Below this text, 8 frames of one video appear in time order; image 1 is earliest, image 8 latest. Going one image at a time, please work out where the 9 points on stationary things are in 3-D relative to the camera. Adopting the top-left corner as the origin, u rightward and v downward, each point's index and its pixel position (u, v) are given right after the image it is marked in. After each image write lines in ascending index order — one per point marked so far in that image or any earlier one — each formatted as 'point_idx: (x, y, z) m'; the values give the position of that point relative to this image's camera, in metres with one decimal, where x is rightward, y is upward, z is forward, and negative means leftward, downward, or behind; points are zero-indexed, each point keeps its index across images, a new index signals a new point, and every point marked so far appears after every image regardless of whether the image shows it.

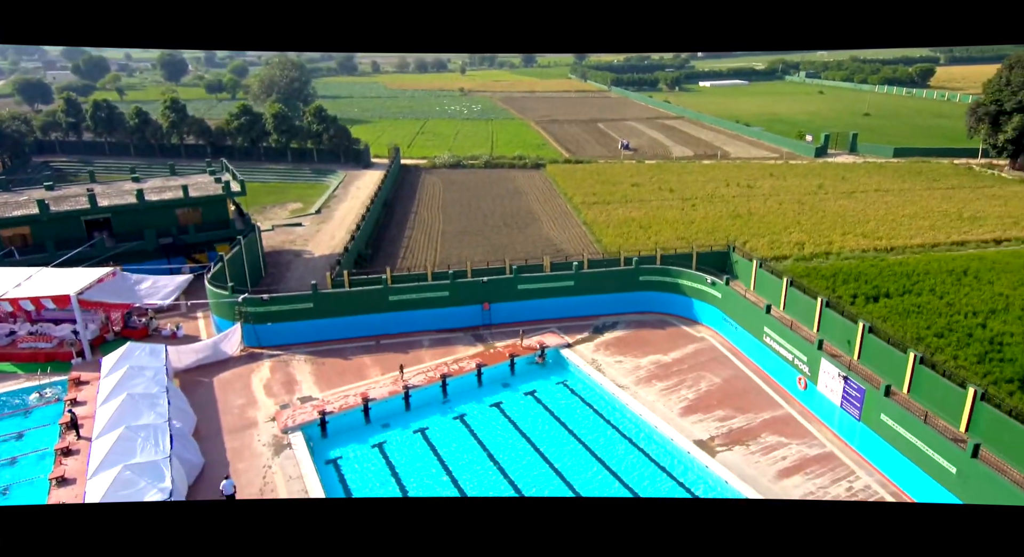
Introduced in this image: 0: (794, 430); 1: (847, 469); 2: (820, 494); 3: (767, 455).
0: (+6.4, -3.4, +14.5) m
1: (+6.8, -3.9, +13.1) m
2: (+6.0, -4.2, +12.5) m
3: (+5.5, -3.7, +13.7) m
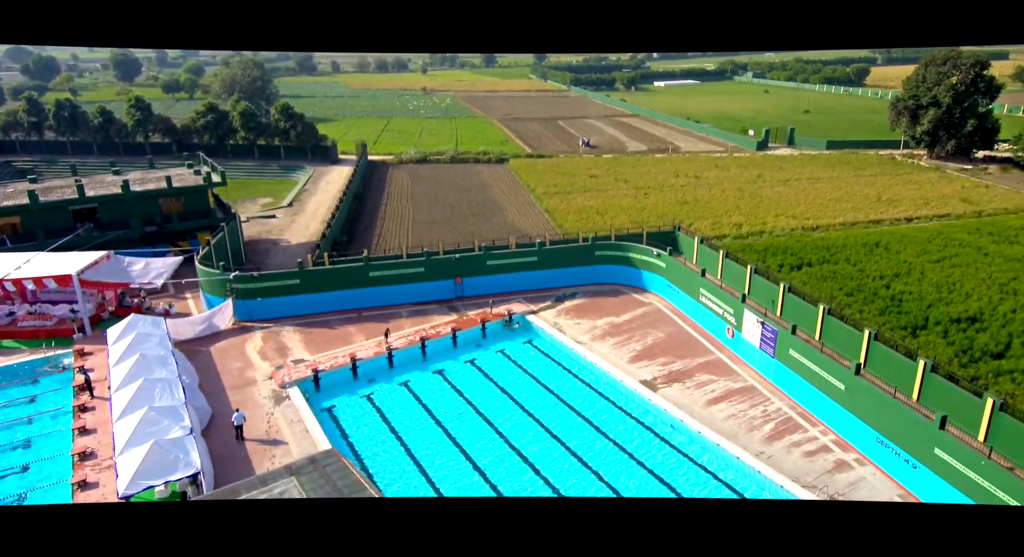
0: (+5.7, -2.4, +17.1) m
1: (+6.2, -2.9, +15.7) m
2: (+5.5, -3.2, +15.2) m
3: (+4.8, -2.8, +16.3) m
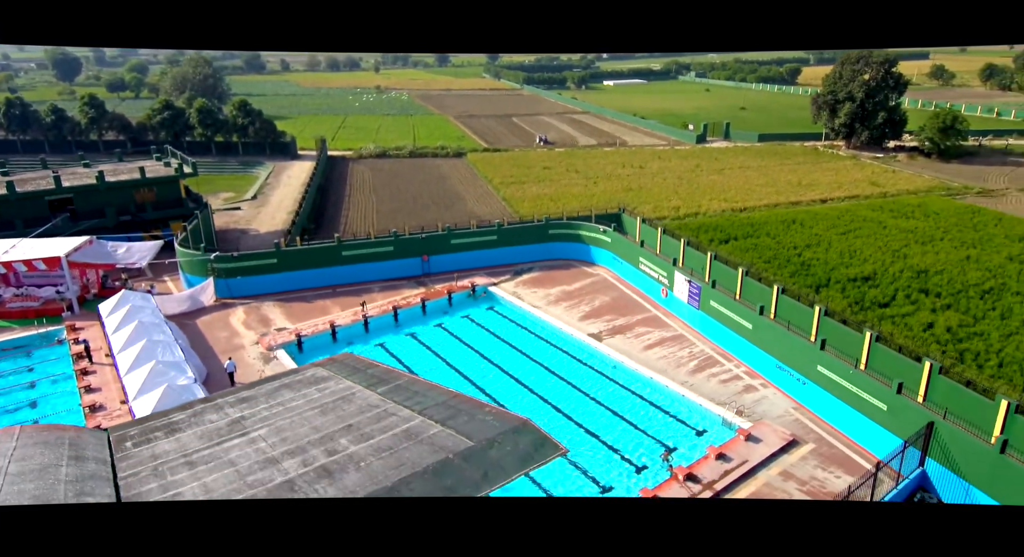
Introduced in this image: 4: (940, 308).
0: (+4.6, -1.4, +19.9) m
1: (+5.2, -1.8, +18.6) m
2: (+4.5, -2.2, +17.9) m
3: (+3.8, -1.8, +19.1) m
4: (+12.5, -0.9, +18.9) m
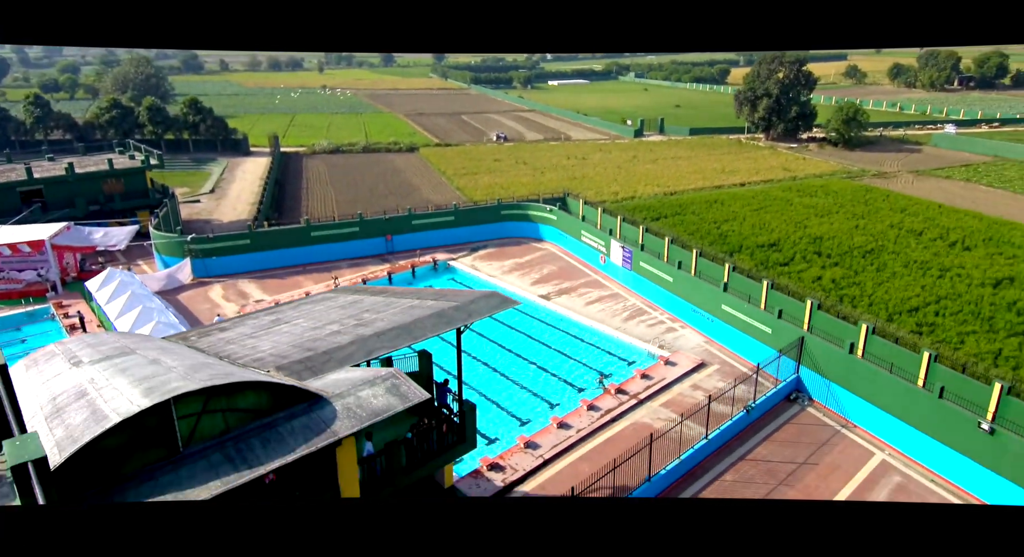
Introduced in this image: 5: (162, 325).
0: (+3.1, -0.2, +23.0) m
1: (+3.8, -0.6, +21.7) m
2: (+3.2, -1.0, +21.0) m
3: (+2.4, -0.6, +22.1) m
4: (+11.1, +0.5, +22.6) m
5: (-10.1, -1.3, +18.4) m
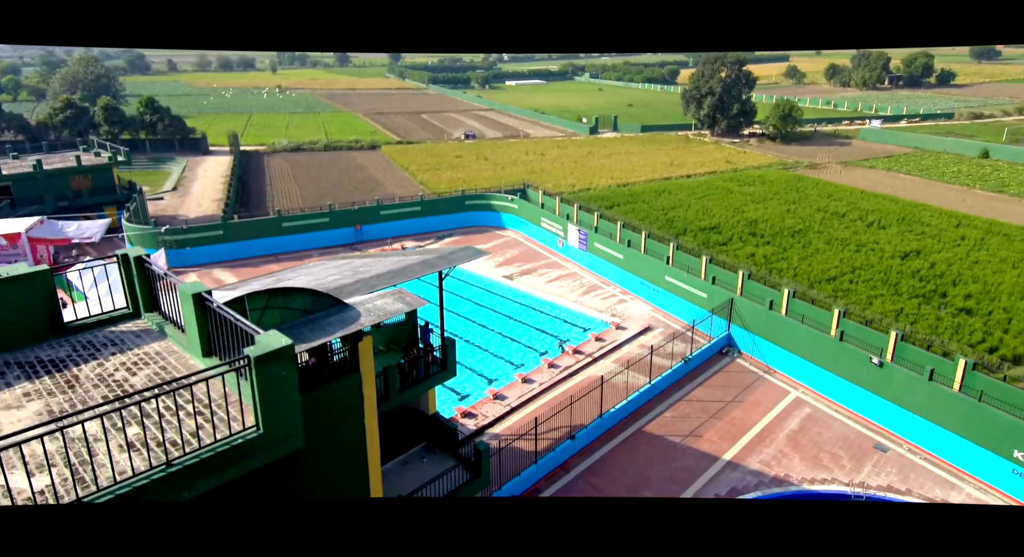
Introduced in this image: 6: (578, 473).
0: (+1.7, +0.5, +25.0) m
1: (+2.5, +0.1, +23.8) m
2: (+1.9, -0.2, +23.0) m
3: (+1.0, +0.1, +24.1) m
4: (+9.7, +1.4, +25.1) m
5: (-11.1, -0.8, +19.6) m
6: (+1.3, -3.9, +13.0) m
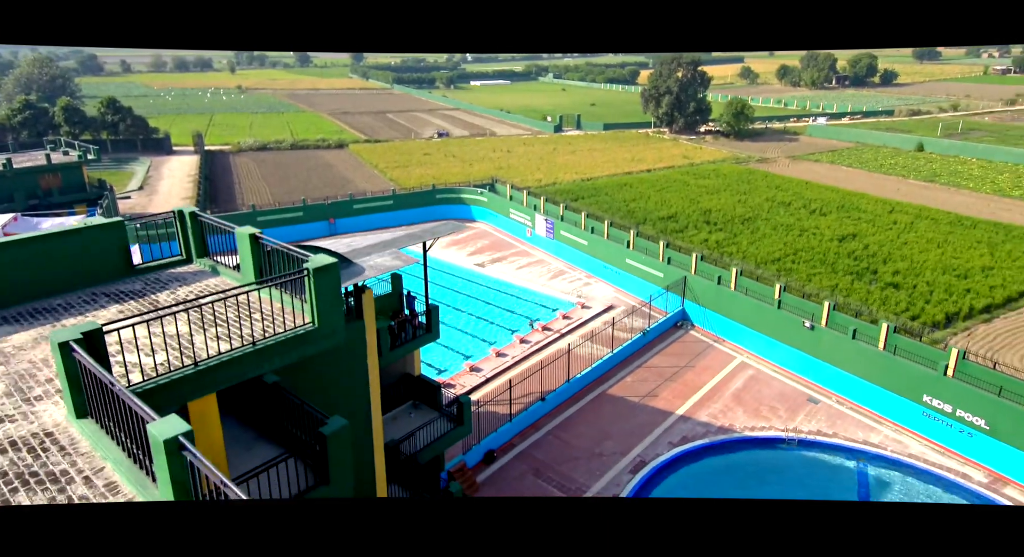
0: (+0.5, +1.0, +26.4) m
1: (+1.4, +0.6, +25.2) m
2: (+0.8, +0.3, +24.5) m
3: (-0.1, +0.6, +25.5) m
4: (+8.4, +2.0, +27.0) m
5: (-12.0, -0.5, +20.3) m
6: (+0.8, -3.4, +14.4) m
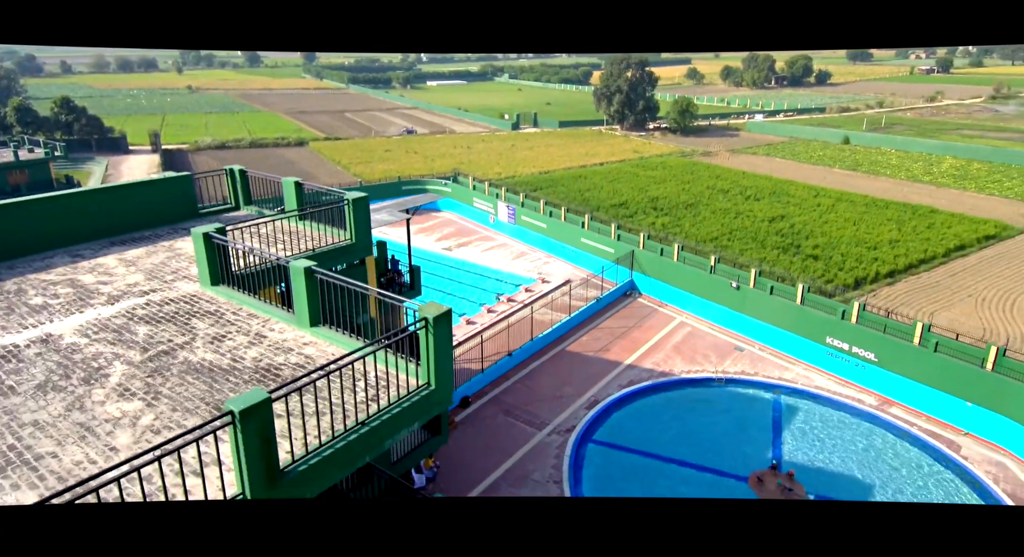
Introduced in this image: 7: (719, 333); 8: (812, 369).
0: (-1.1, +1.8, +28.5) m
1: (-0.2, +1.4, +27.3) m
2: (-0.7, +1.1, +26.6) m
3: (-1.7, +1.4, +27.5) m
4: (+6.7, +2.9, +29.5) m
5: (-13.2, 0.0, +21.6) m
6: (0.0, -2.6, +16.5) m
7: (+5.9, -1.6, +18.3) m
8: (+7.6, -2.3, +16.3) m
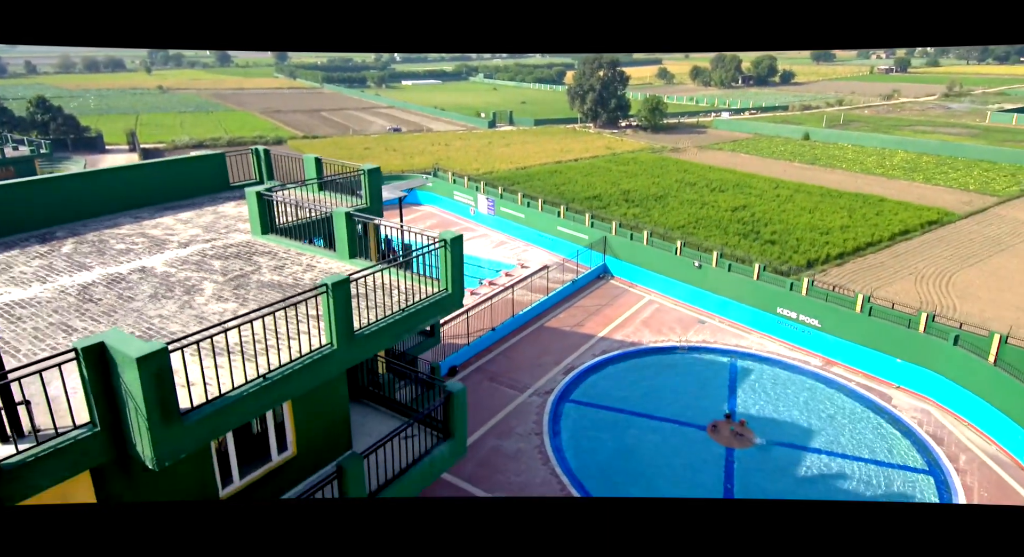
0: (-2.1, +2.3, +29.9) m
1: (-1.1, +2.0, +28.8) m
2: (-1.5, +1.6, +28.0) m
3: (-2.6, +1.9, +28.9) m
4: (+5.7, +3.6, +31.3) m
5: (-13.8, +0.4, +22.6) m
6: (-0.4, -2.0, +18.0) m
7: (+5.4, -1.0, +20.0) m
8: (+7.1, -1.7, +18.0) m
